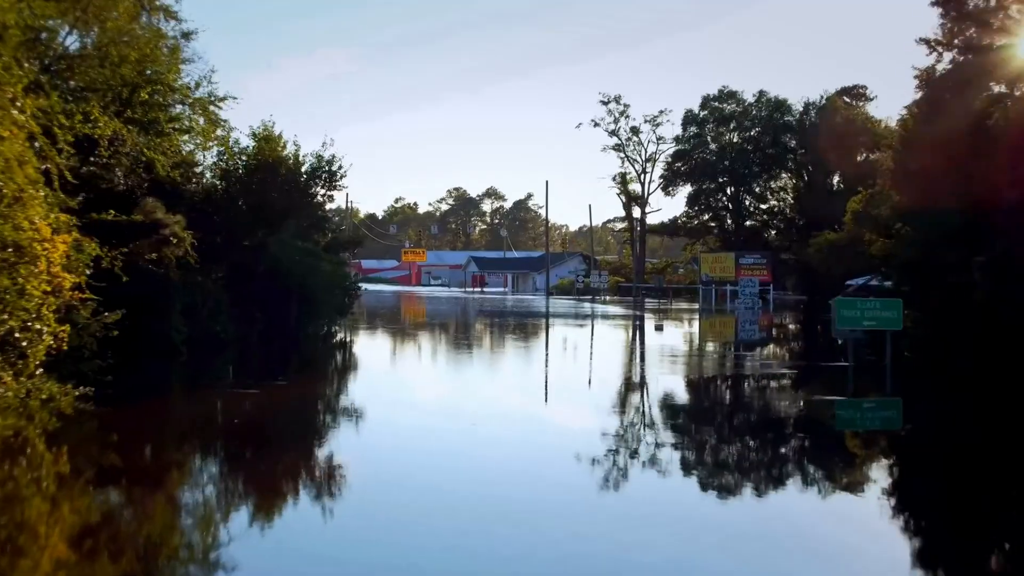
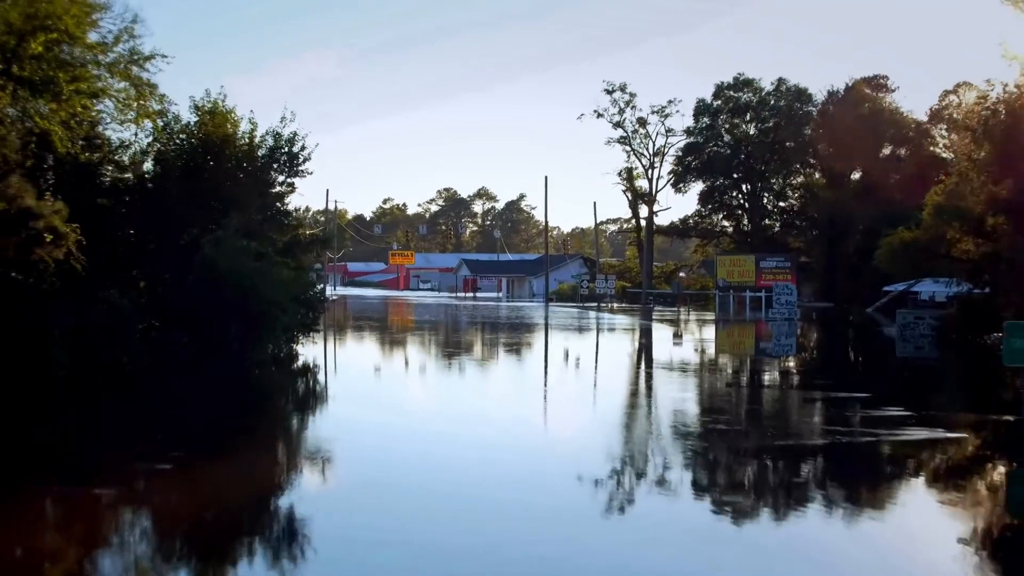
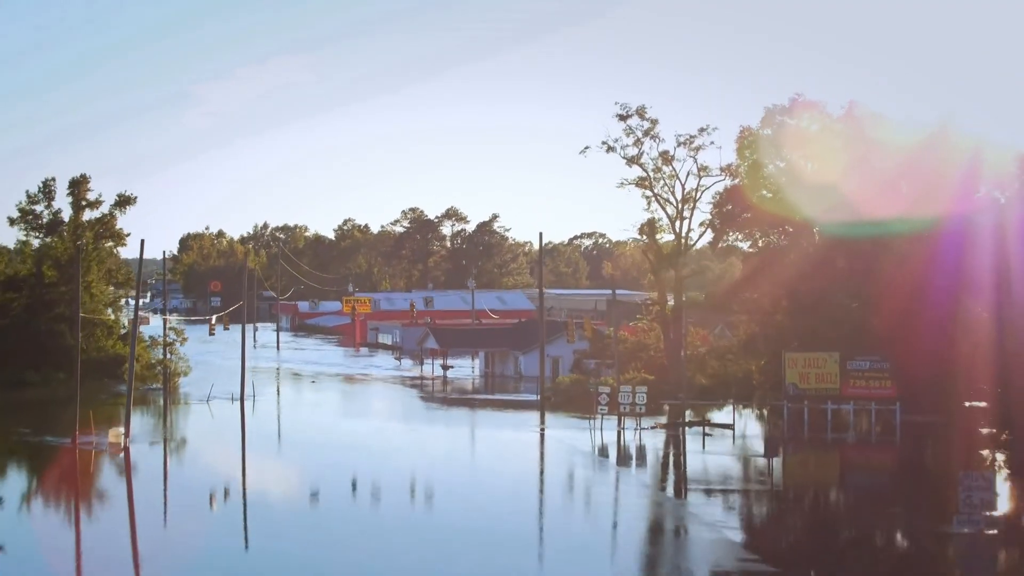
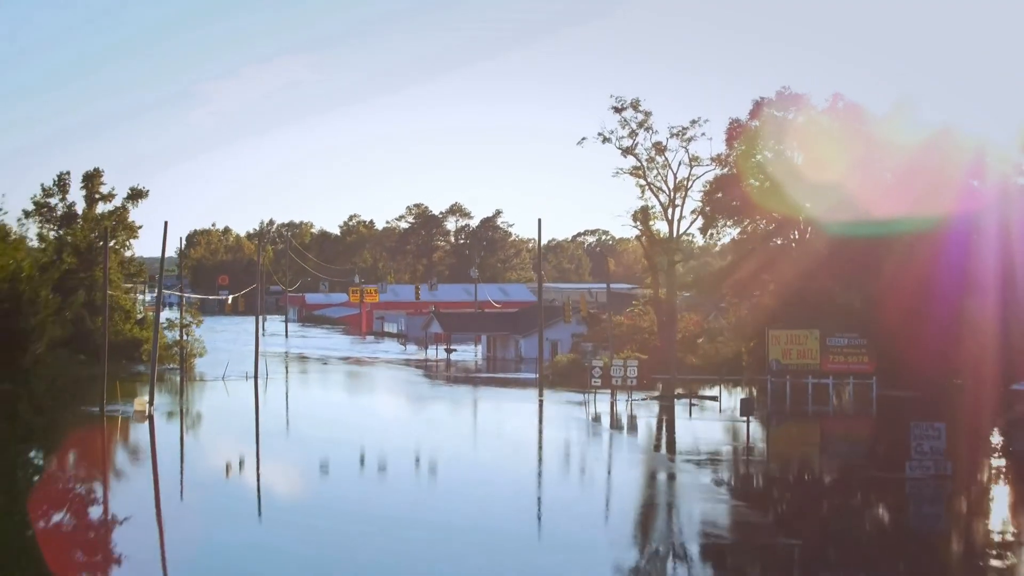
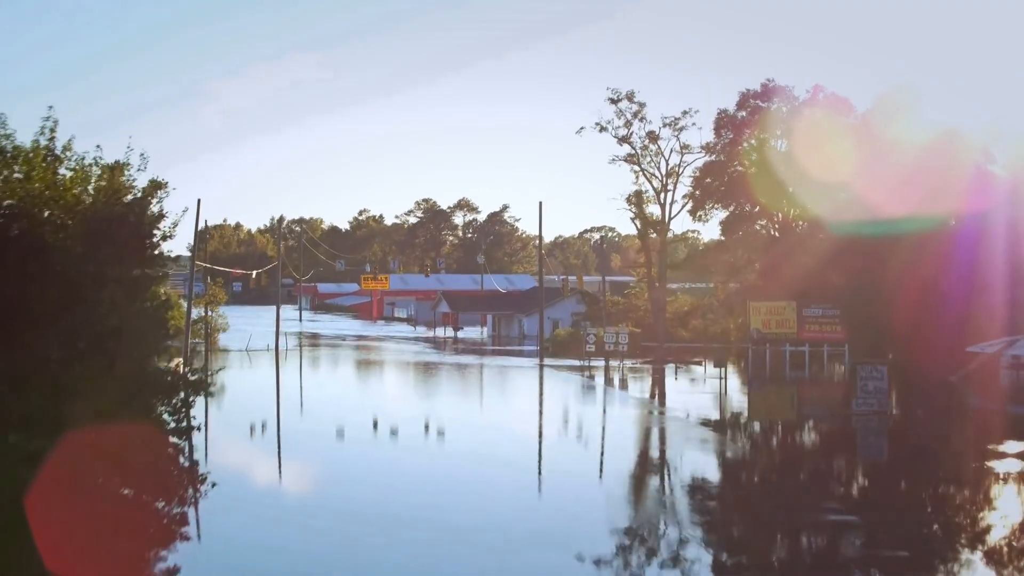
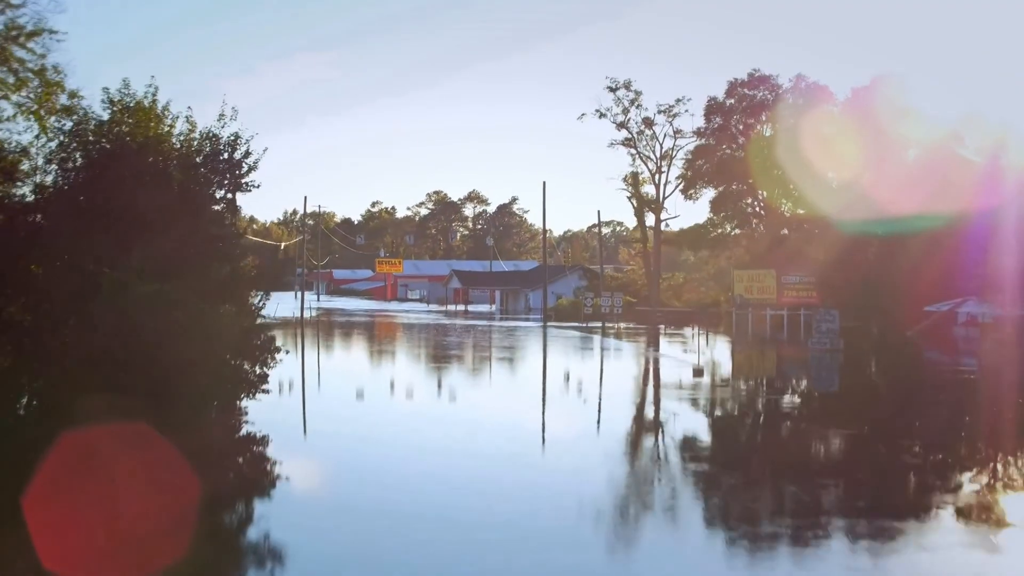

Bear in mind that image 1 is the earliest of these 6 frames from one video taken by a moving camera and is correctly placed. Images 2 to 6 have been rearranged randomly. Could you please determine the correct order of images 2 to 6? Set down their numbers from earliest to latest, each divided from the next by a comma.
2, 6, 5, 4, 3
